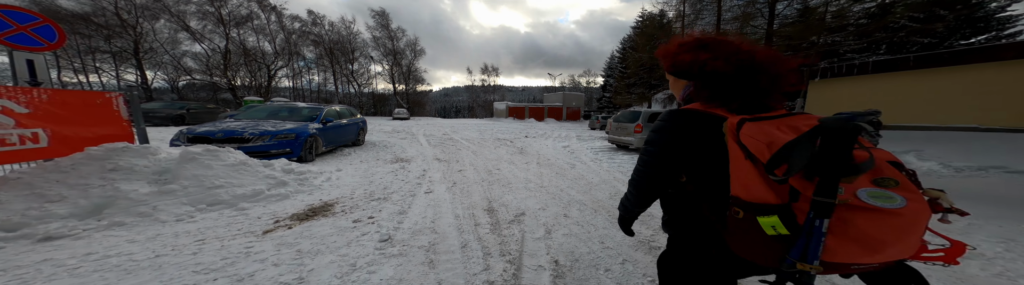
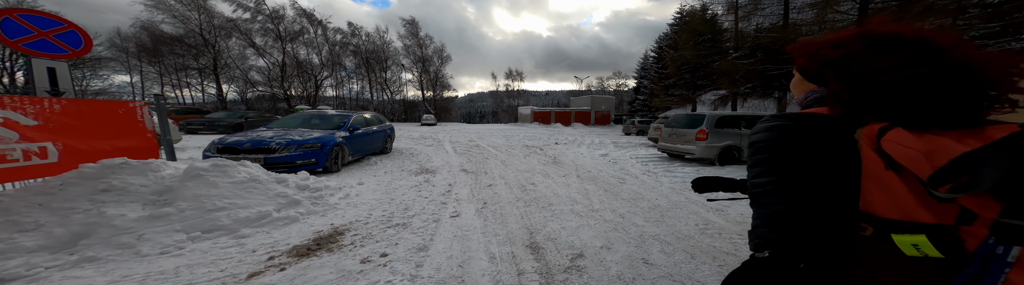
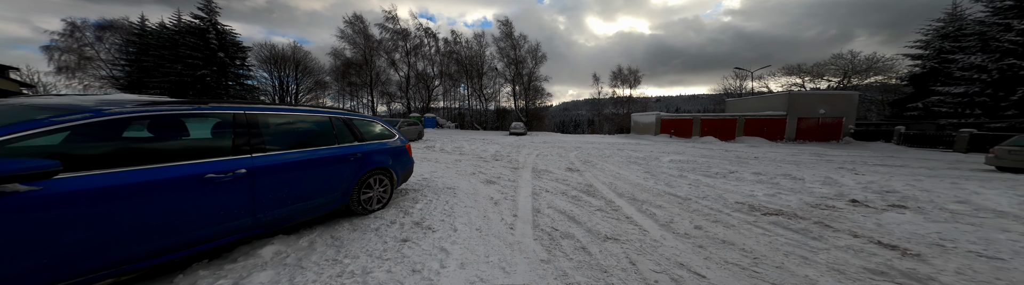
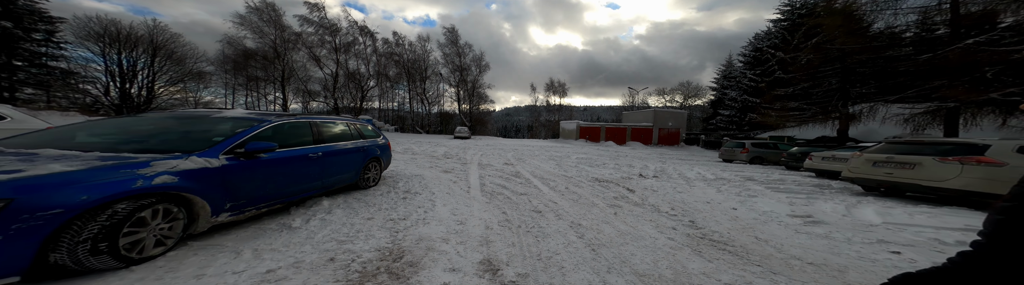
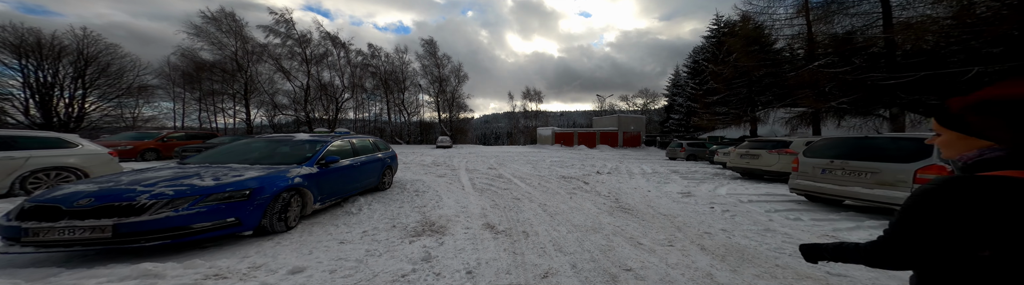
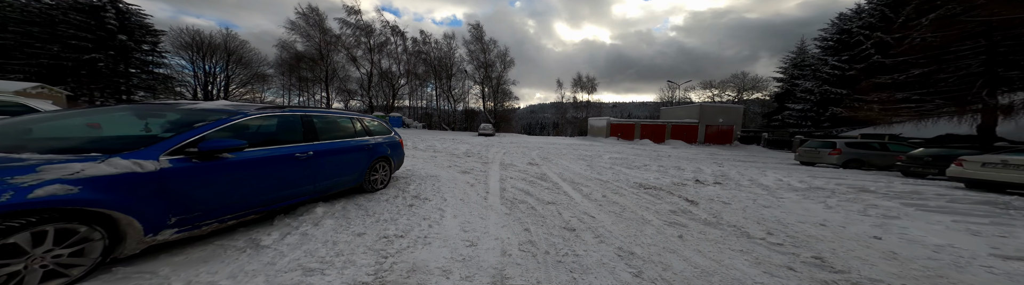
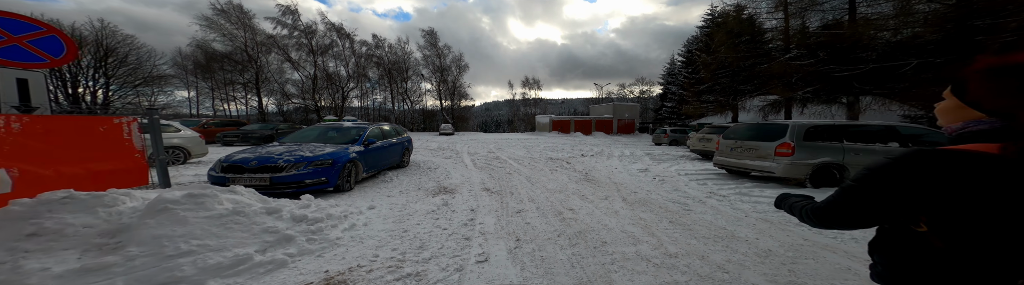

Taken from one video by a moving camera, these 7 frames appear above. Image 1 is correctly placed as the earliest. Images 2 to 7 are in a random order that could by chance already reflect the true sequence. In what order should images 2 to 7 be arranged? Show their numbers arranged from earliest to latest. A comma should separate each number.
2, 7, 5, 4, 6, 3
